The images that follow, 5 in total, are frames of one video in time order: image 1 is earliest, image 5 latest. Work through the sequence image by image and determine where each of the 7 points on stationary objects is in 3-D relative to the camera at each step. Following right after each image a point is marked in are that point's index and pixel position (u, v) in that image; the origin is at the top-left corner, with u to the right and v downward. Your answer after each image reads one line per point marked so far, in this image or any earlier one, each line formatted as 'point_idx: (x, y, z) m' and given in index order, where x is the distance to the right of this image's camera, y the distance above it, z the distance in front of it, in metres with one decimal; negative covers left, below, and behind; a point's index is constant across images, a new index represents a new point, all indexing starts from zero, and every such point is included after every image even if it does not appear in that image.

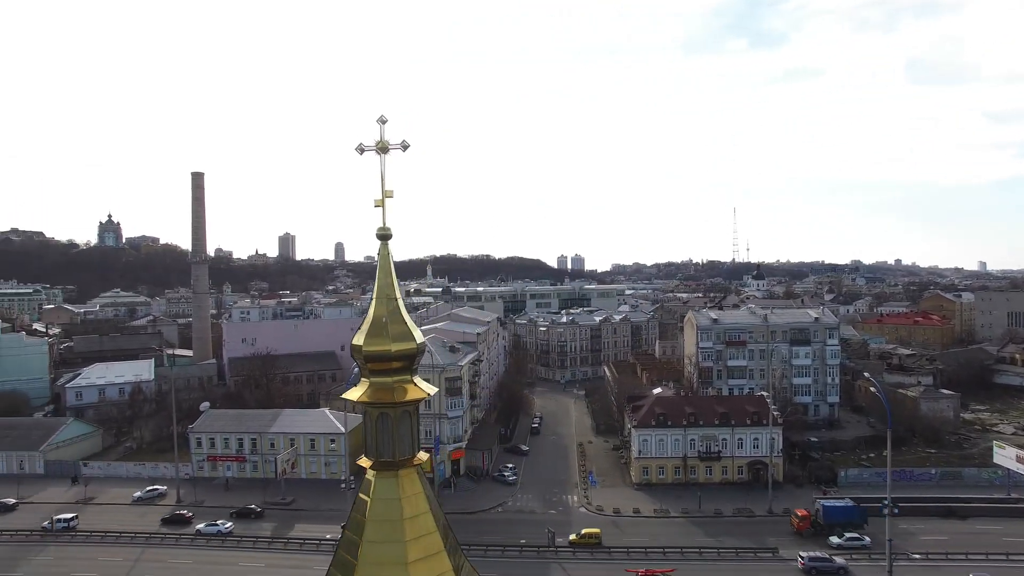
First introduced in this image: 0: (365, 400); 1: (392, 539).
0: (-1.0, -0.7, +4.5) m
1: (-0.8, -1.6, +4.3) m
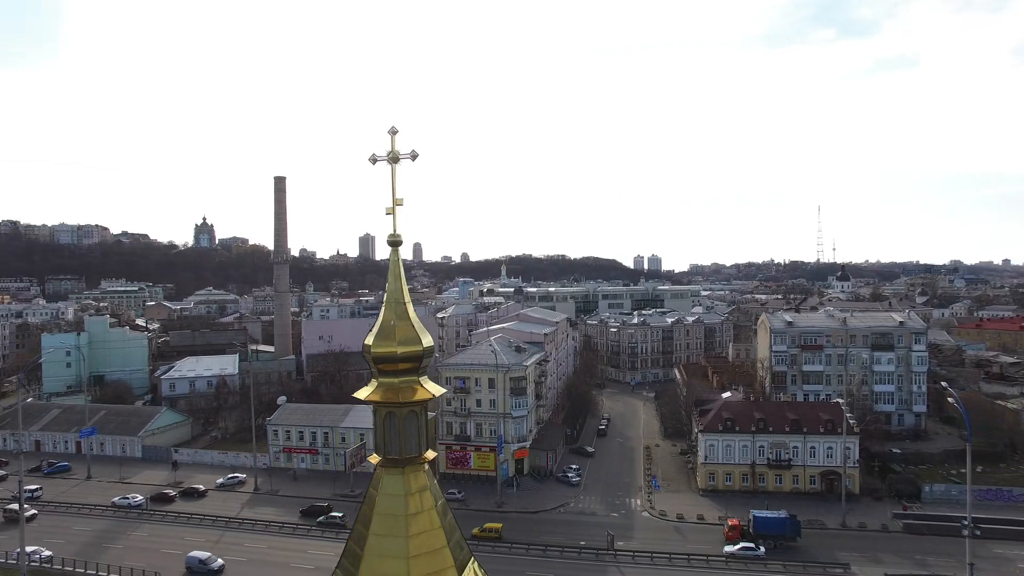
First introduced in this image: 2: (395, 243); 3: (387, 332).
0: (-0.9, -0.8, +4.7) m
1: (-0.8, -1.6, +4.5) m
2: (-0.8, +0.3, +4.8) m
3: (-0.9, -0.3, +4.6) m
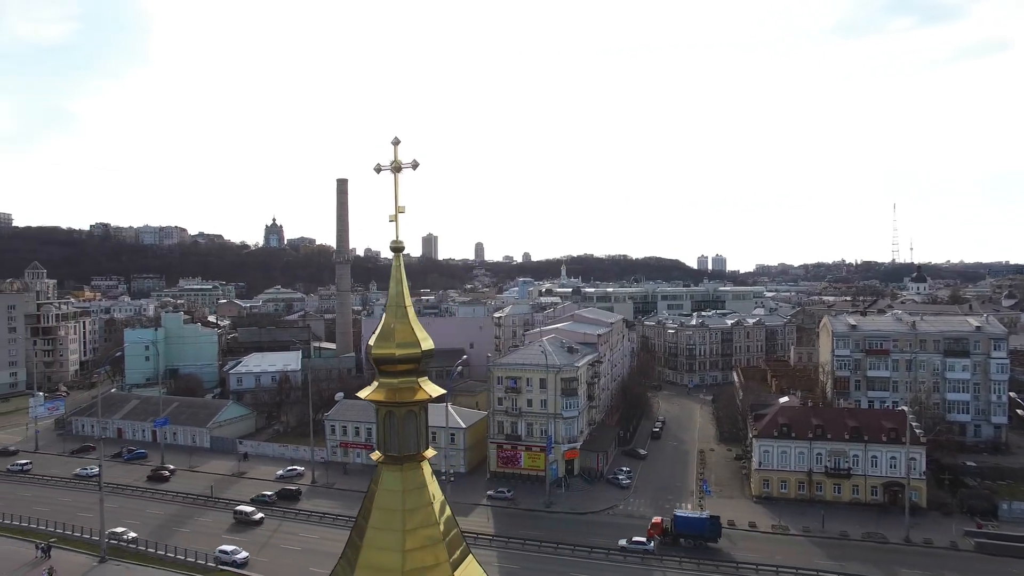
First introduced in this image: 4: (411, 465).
0: (-1.0, -0.8, +4.9) m
1: (-0.8, -1.7, +4.7) m
2: (-0.9, +0.3, +5.0) m
3: (-0.9, -0.3, +4.8) m
4: (-0.7, -1.3, +4.9) m
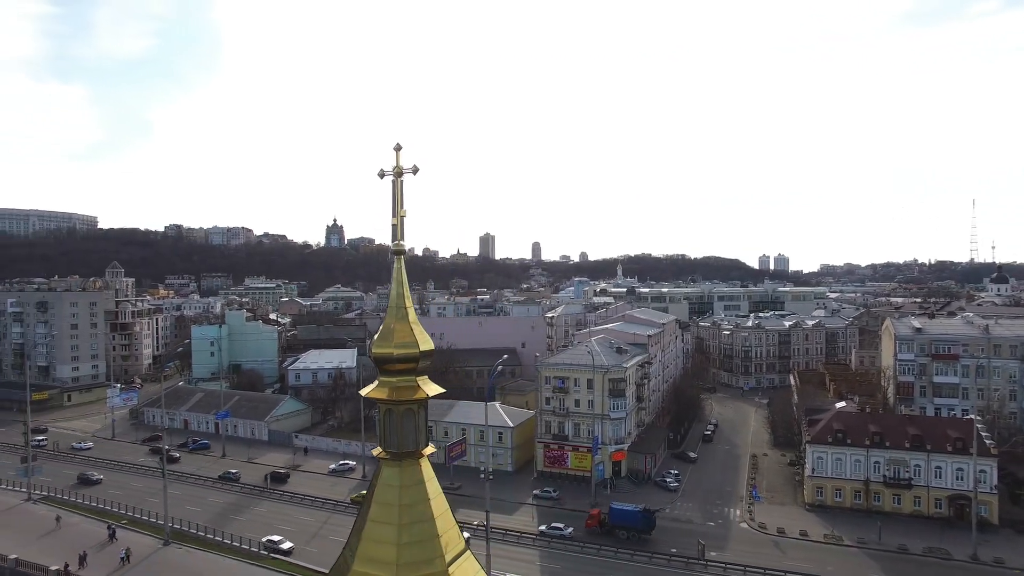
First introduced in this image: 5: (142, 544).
0: (-1.0, -0.8, +5.1) m
1: (-0.9, -1.7, +4.9) m
2: (-0.9, +0.3, +5.2) m
3: (-0.9, -0.3, +5.0) m
4: (-0.8, -1.3, +5.0) m
5: (-10.5, -7.3, +19.2) m
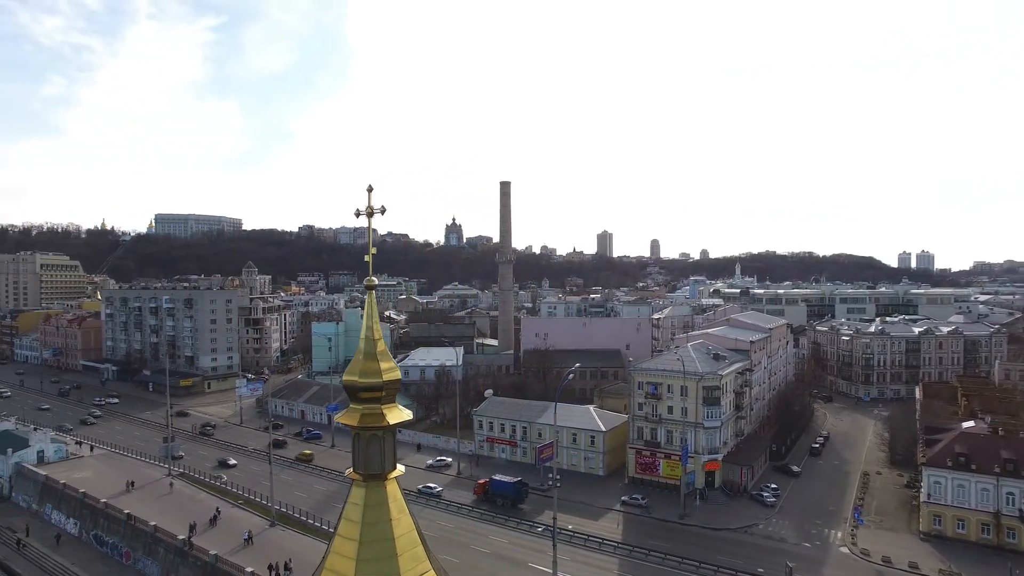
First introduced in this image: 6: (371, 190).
0: (-1.3, -1.1, +5.5) m
1: (-1.2, -1.9, +5.2) m
2: (-1.2, 0.0, +5.5) m
3: (-1.3, -0.6, +5.4) m
4: (-1.1, -1.6, +5.4) m
5: (-8.2, -7.4, +21.1) m
6: (-1.2, +0.8, +5.5) m
